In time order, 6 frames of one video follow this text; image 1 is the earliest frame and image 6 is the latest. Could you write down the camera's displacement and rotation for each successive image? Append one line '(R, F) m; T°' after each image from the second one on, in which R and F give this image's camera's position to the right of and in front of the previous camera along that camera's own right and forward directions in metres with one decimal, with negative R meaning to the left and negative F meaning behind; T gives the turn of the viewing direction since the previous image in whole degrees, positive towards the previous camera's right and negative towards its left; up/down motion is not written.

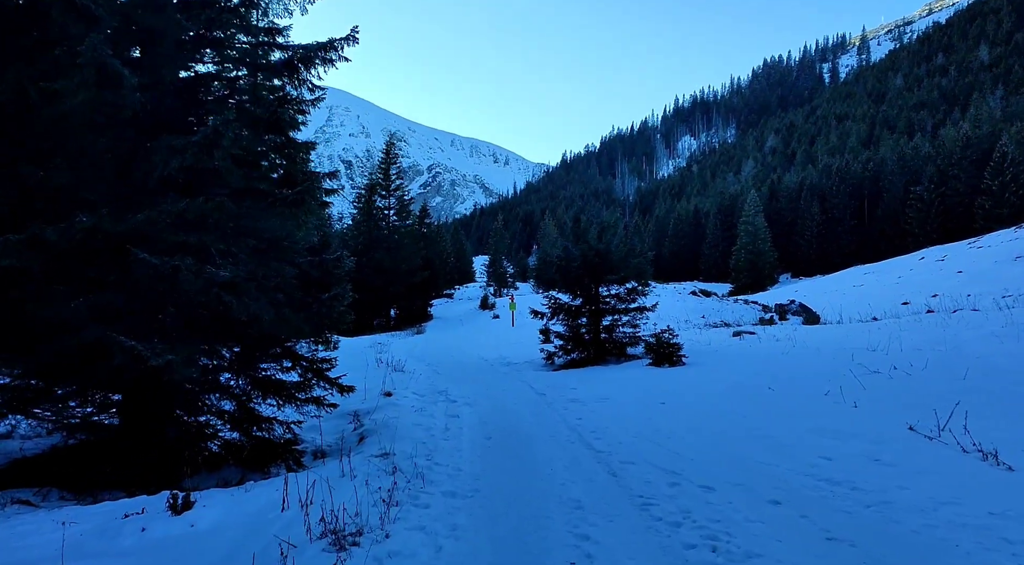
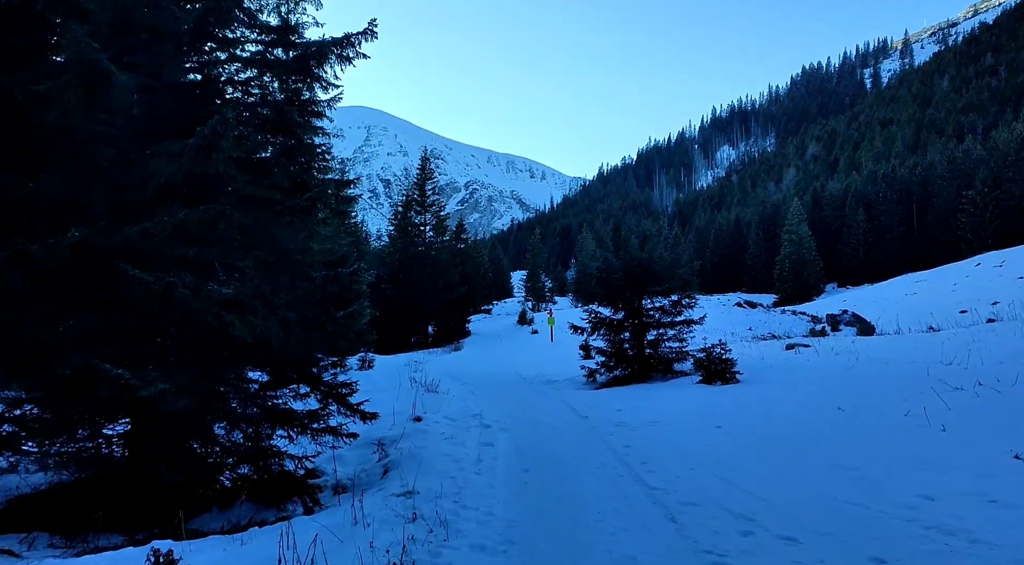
(0.0, +1.0) m; -3°
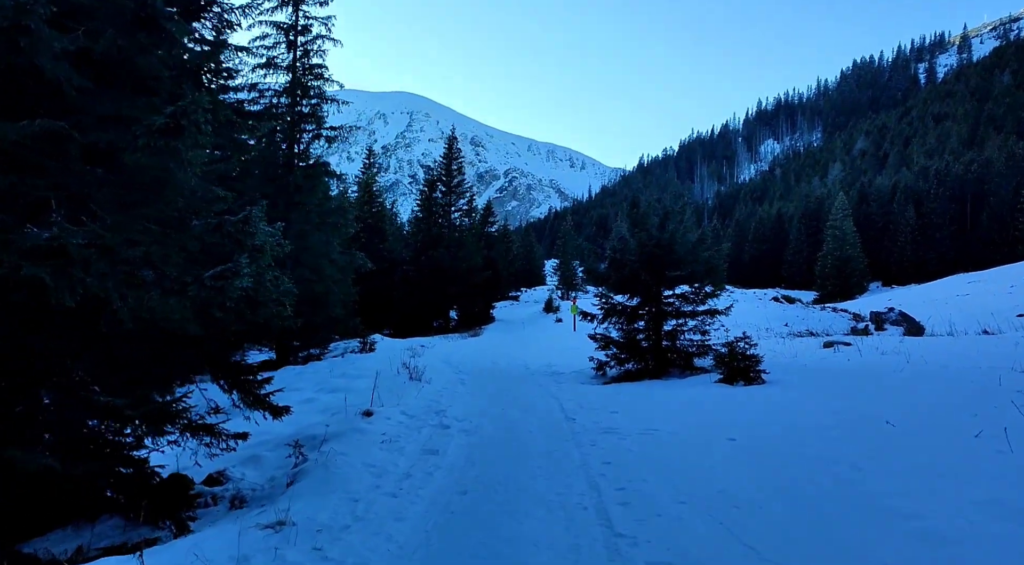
(+0.8, +2.1) m; -3°
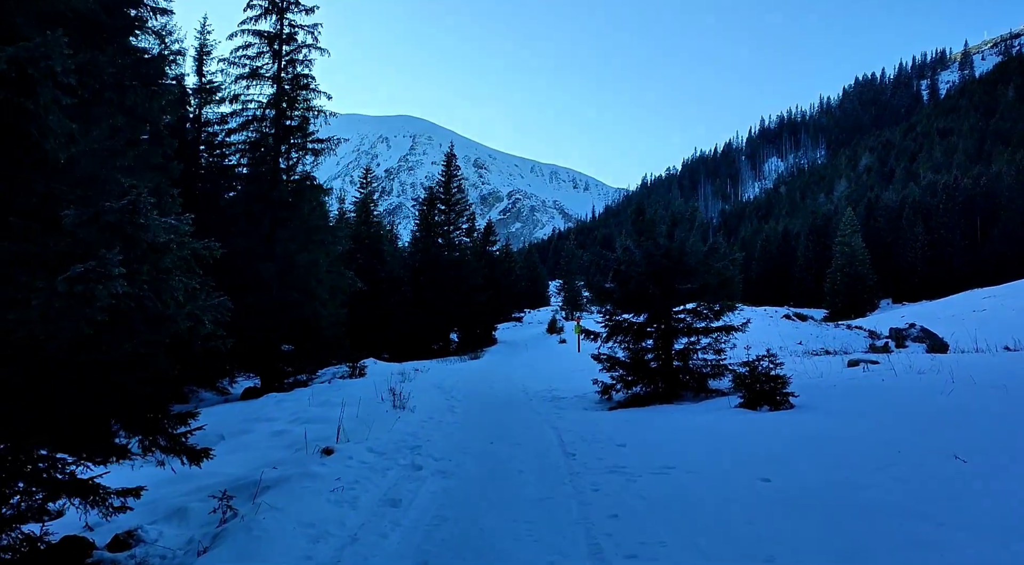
(+0.2, +1.5) m; 0°
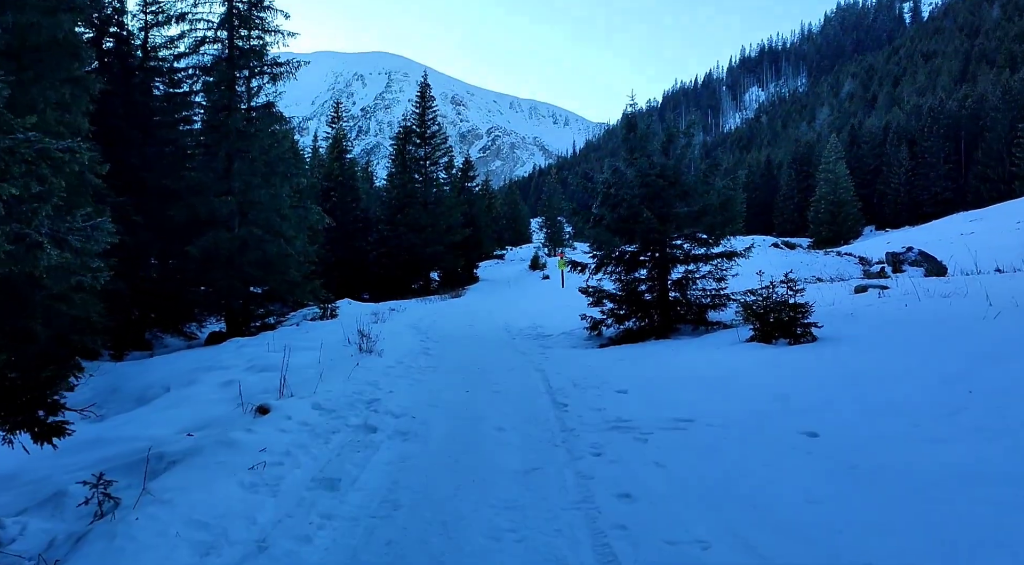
(+0.1, +1.6) m; +1°
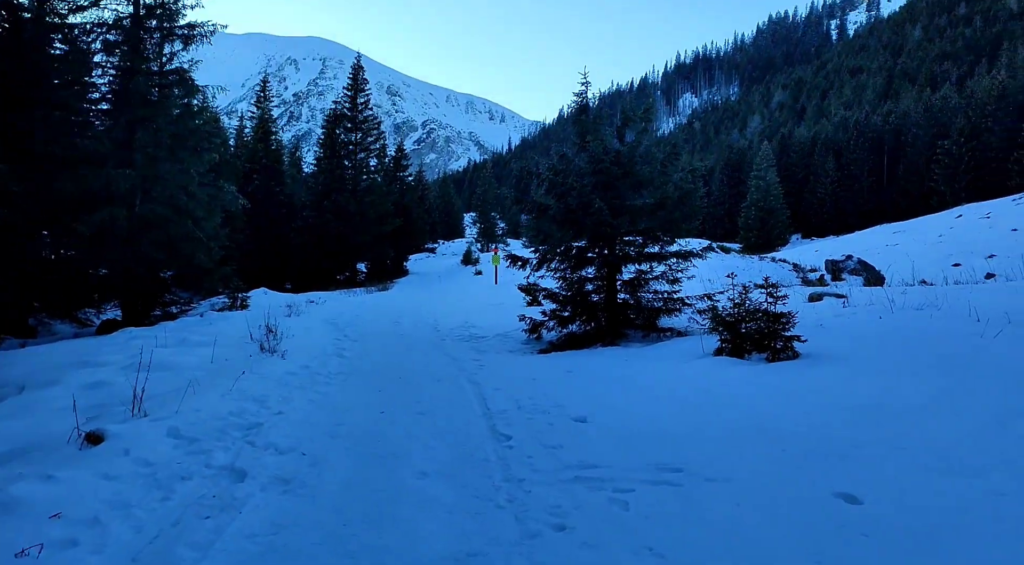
(0.0, +1.6) m; +5°
